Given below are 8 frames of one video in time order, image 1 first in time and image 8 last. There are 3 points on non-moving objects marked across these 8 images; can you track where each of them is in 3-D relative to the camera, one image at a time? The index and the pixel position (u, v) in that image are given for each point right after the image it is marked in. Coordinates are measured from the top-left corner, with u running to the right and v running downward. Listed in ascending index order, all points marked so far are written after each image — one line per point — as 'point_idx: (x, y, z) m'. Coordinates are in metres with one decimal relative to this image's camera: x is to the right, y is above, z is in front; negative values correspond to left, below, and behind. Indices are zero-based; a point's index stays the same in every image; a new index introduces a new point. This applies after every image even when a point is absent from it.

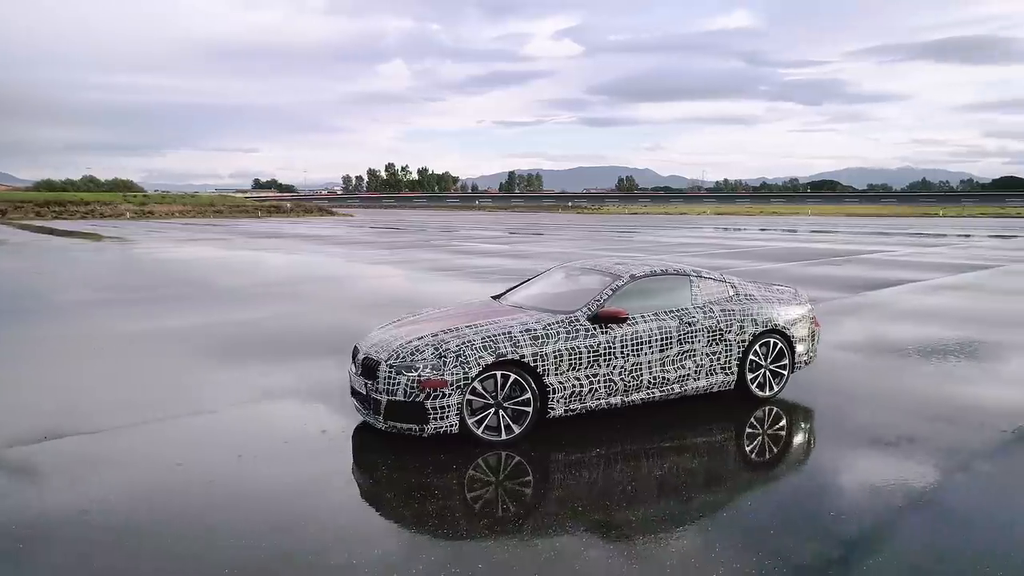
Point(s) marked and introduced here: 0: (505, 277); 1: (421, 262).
0: (-0.1, +0.2, +13.5) m
1: (-2.0, +0.6, +17.0) m
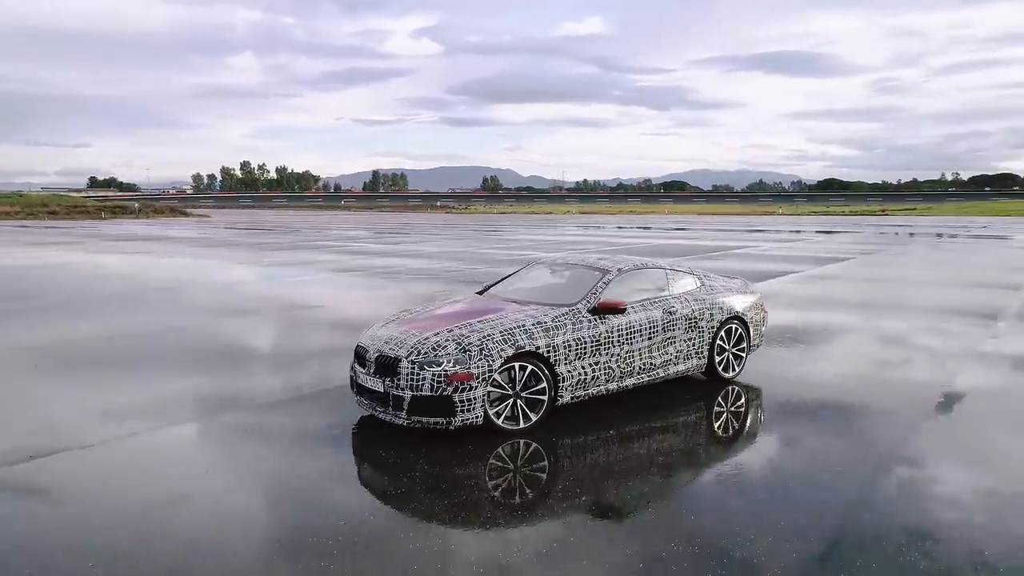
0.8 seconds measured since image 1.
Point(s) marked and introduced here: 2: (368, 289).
0: (-1.9, +0.2, +13.5) m
1: (-4.5, +0.6, +16.6) m
2: (-2.6, 0.0, +12.8) m
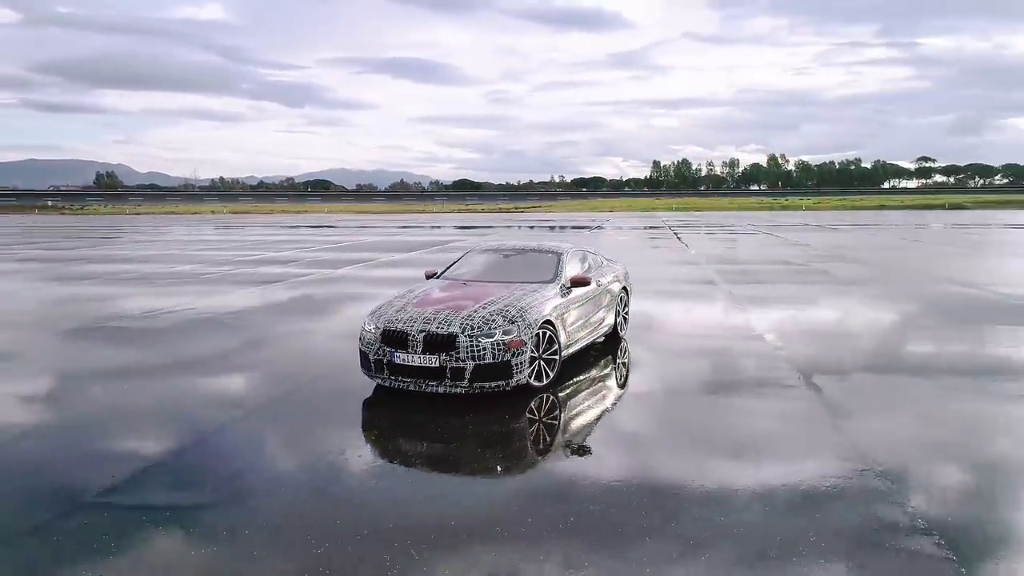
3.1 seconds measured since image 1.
0: (-6.2, +0.1, +12.1) m
1: (-10.0, +0.3, +13.6) m
2: (-6.5, -0.2, +11.2) m
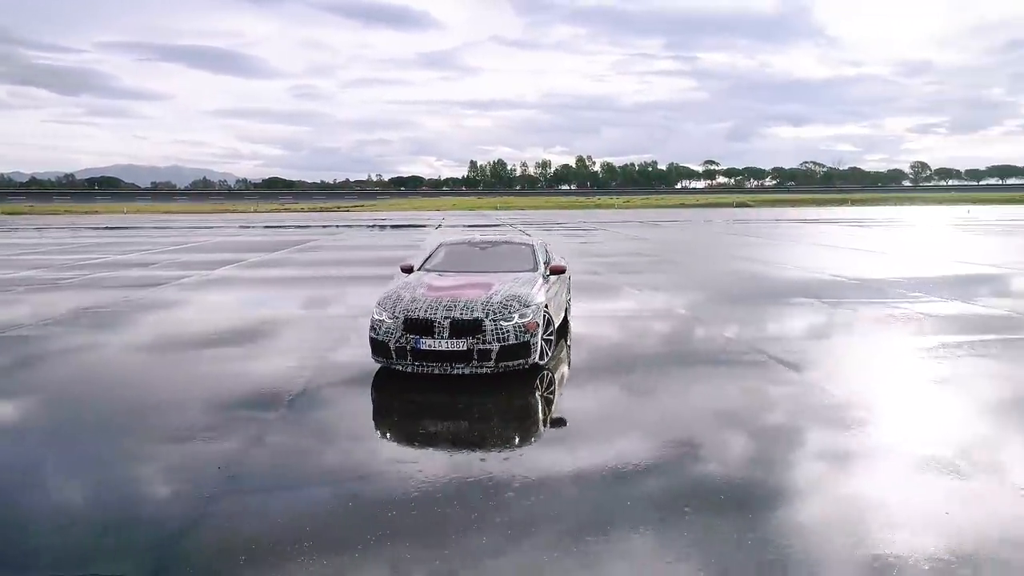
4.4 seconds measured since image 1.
0: (-8.0, -0.1, +10.7) m
1: (-12.0, 0.0, +11.2) m
2: (-8.1, -0.3, +9.7) m
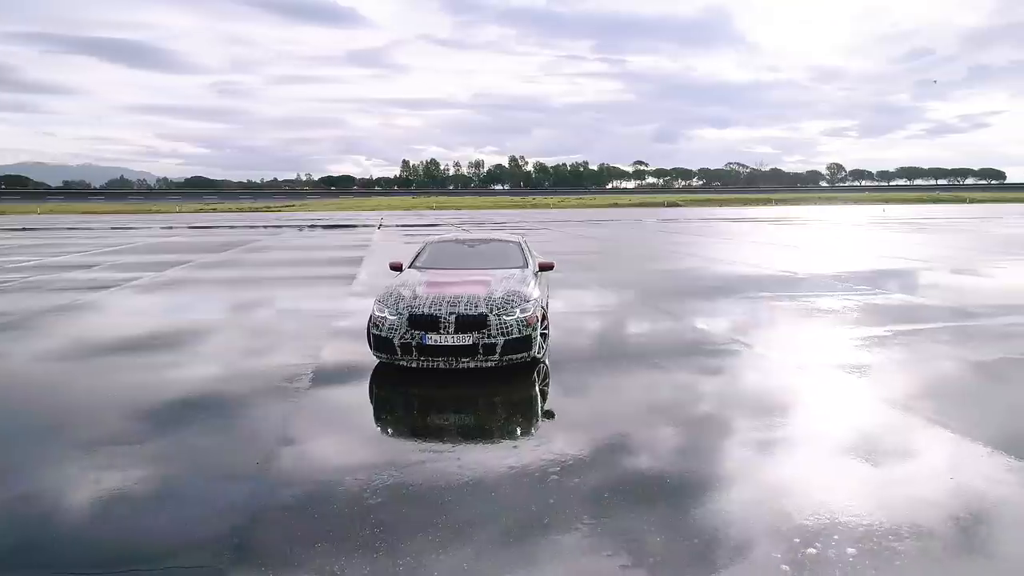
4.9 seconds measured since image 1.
0: (-8.5, -0.1, +10.1) m
1: (-12.6, -0.1, +10.2) m
2: (-8.5, -0.4, +9.1) m
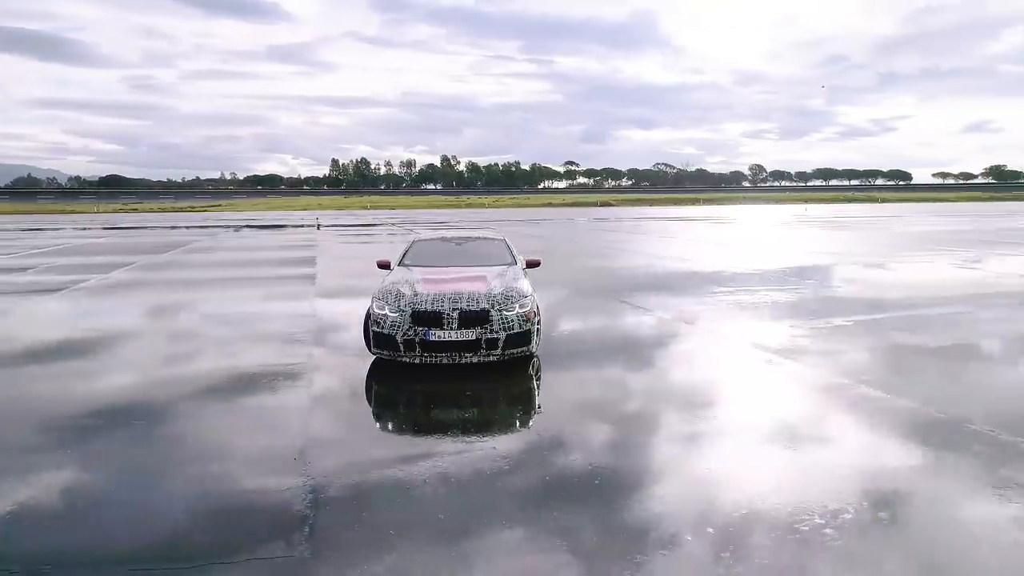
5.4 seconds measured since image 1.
0: (-9.0, -0.2, +9.3) m
1: (-13.1, -0.2, +9.1) m
2: (-8.9, -0.5, +8.4) m
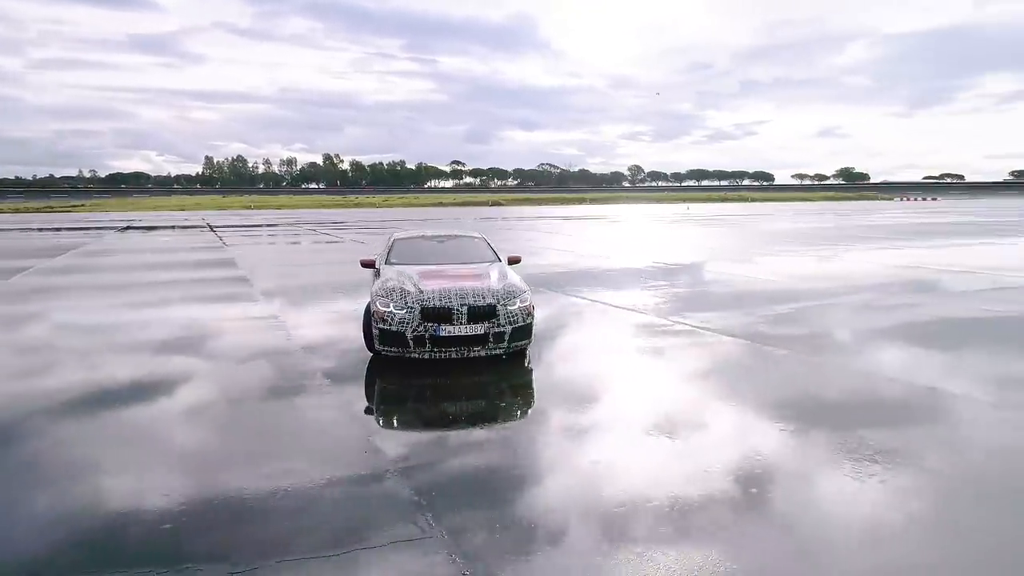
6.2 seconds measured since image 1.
0: (-9.6, -0.4, +8.1) m
1: (-13.6, -0.5, +7.2) m
2: (-9.4, -0.6, +7.1) m
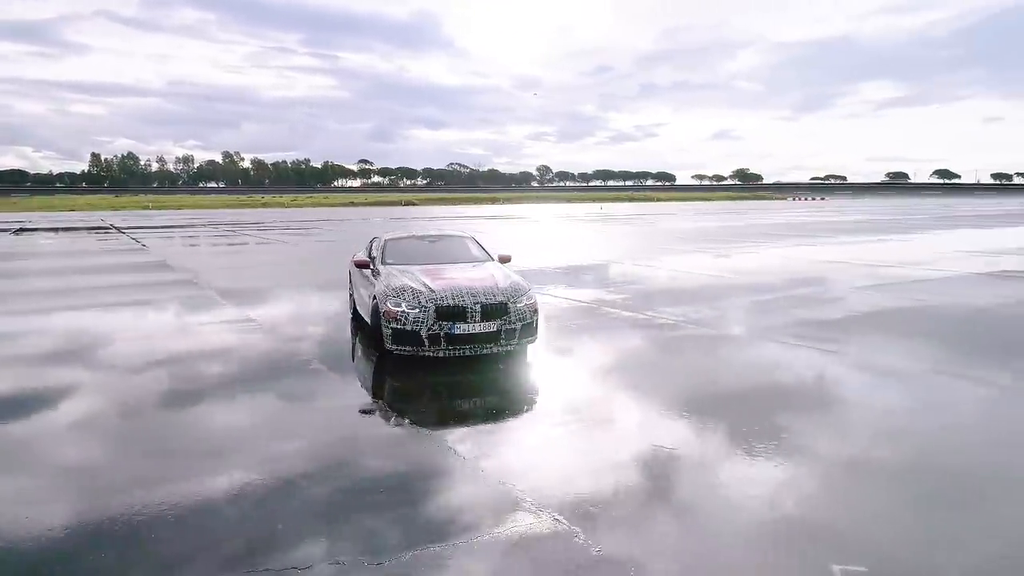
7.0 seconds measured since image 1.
0: (-9.9, -0.5, +6.9) m
1: (-13.8, -0.7, +5.6) m
2: (-9.6, -0.8, +6.0) m
